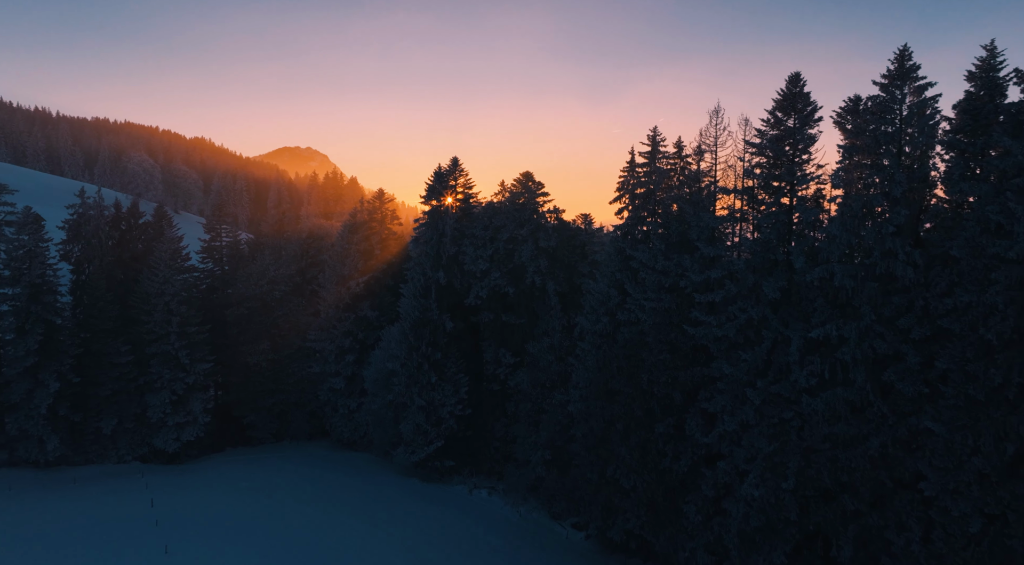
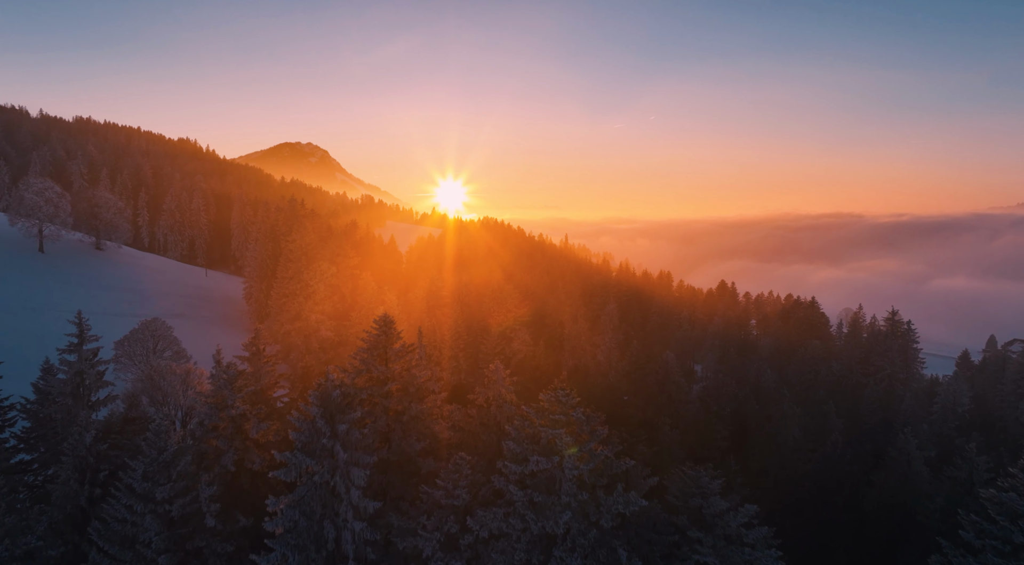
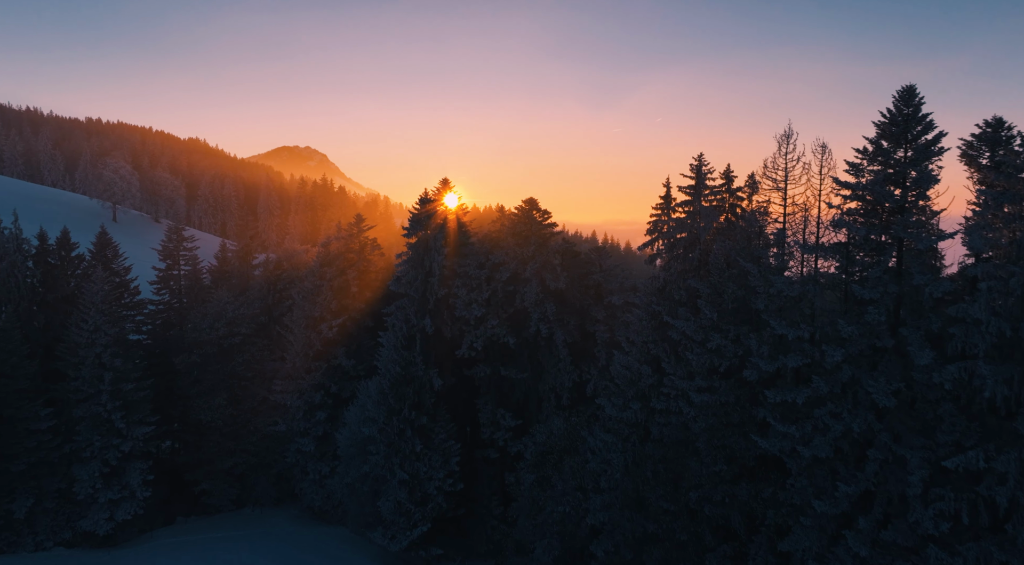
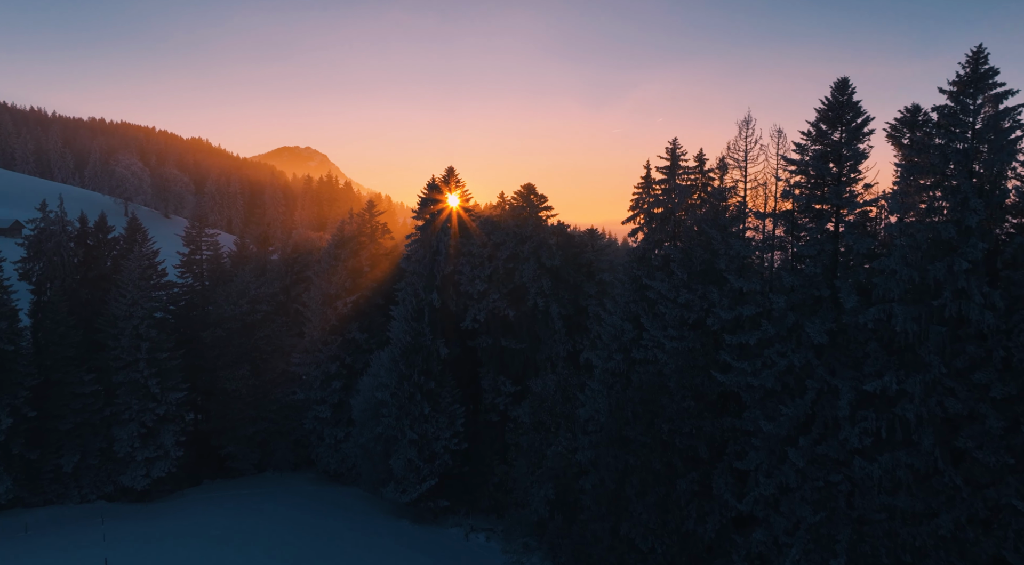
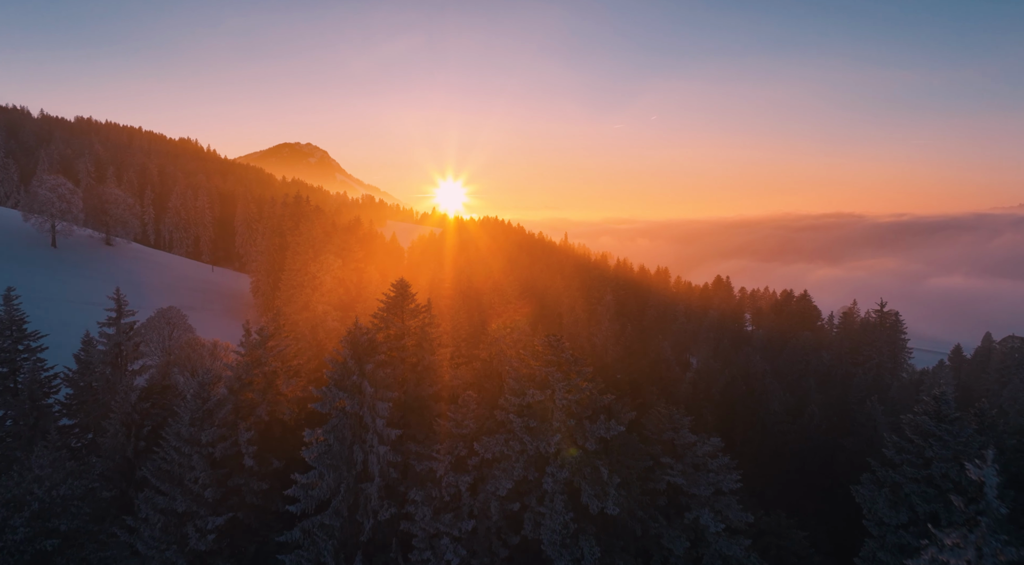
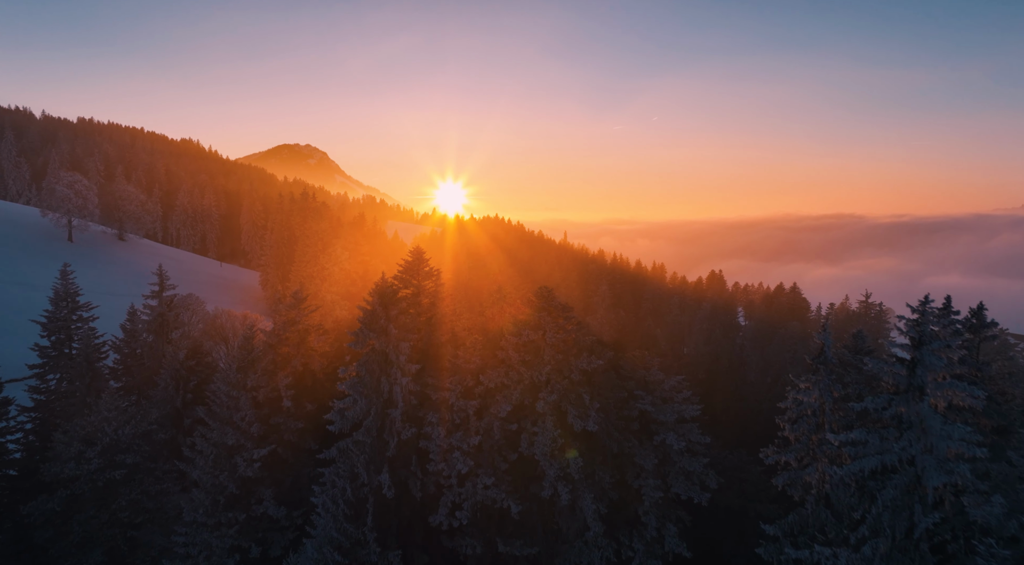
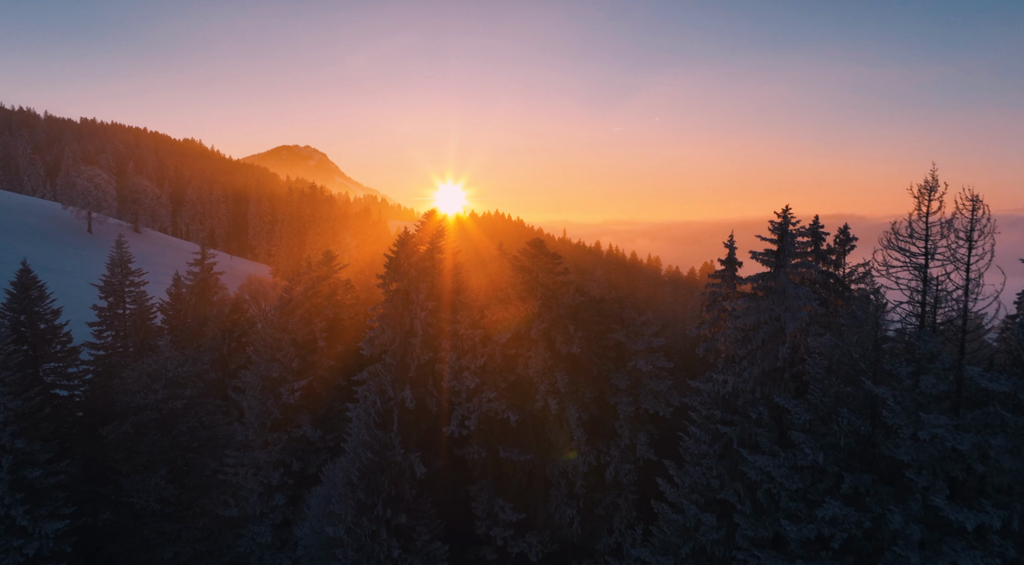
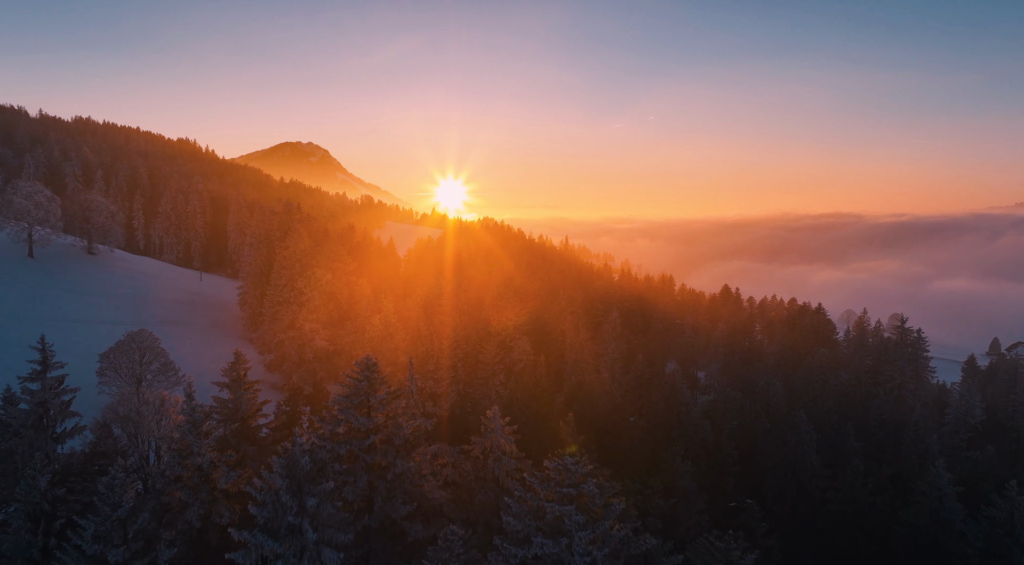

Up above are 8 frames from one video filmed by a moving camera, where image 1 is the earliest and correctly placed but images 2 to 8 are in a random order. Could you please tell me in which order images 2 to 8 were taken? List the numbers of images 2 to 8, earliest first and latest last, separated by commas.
4, 3, 7, 6, 5, 2, 8
